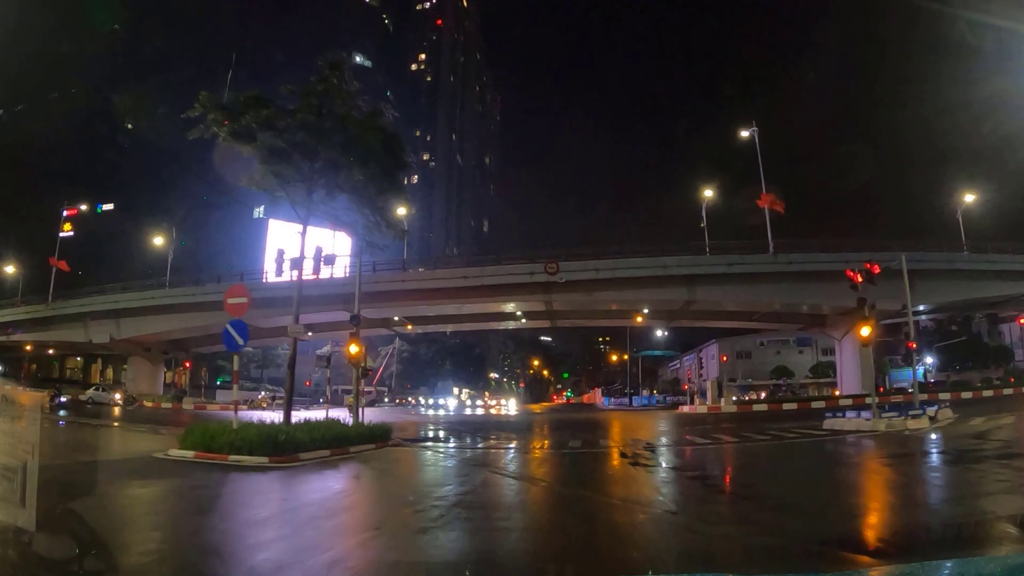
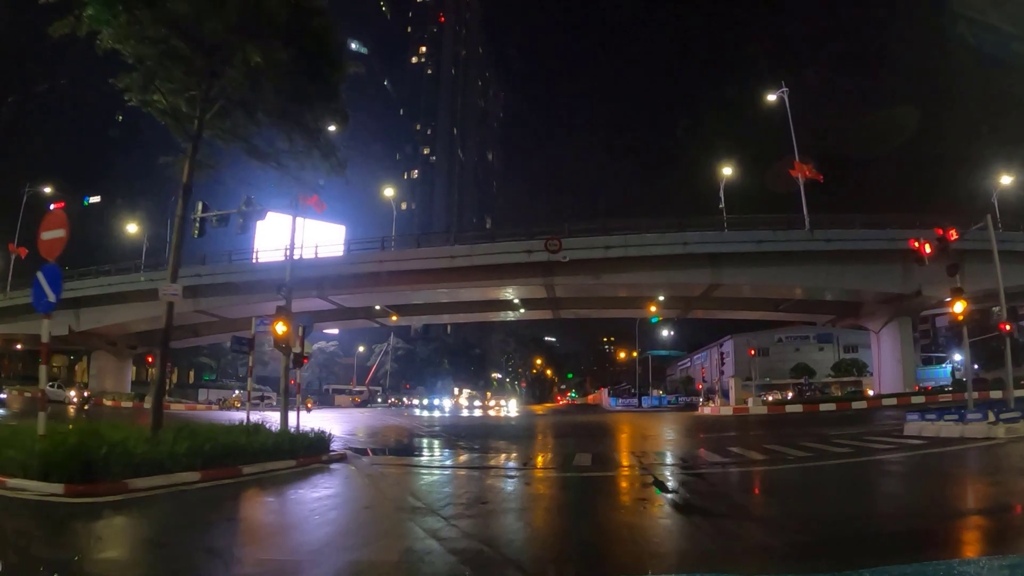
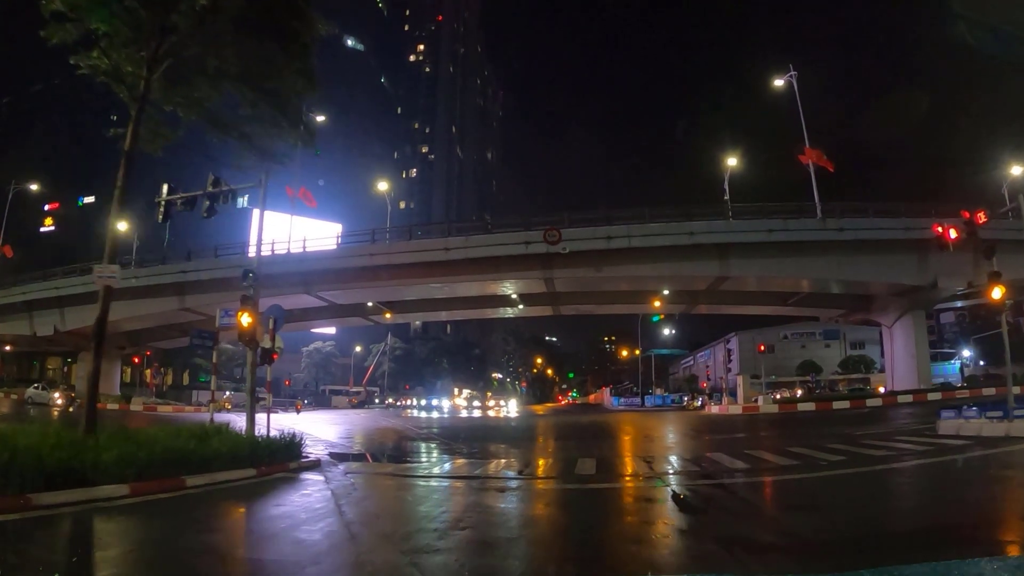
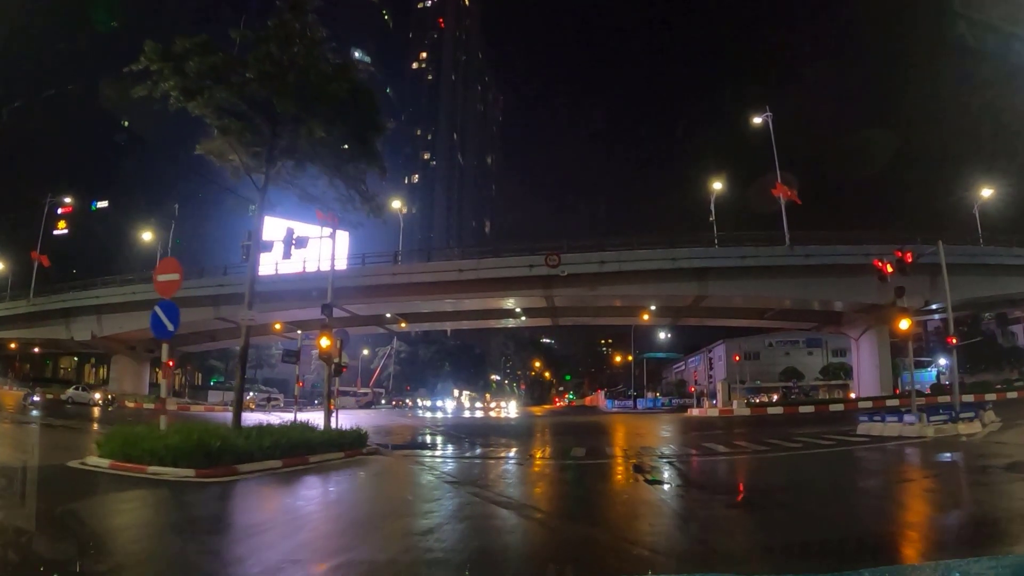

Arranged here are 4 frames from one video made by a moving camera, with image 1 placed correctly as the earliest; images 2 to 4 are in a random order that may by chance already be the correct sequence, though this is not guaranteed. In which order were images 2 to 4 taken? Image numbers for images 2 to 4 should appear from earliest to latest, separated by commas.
4, 2, 3
